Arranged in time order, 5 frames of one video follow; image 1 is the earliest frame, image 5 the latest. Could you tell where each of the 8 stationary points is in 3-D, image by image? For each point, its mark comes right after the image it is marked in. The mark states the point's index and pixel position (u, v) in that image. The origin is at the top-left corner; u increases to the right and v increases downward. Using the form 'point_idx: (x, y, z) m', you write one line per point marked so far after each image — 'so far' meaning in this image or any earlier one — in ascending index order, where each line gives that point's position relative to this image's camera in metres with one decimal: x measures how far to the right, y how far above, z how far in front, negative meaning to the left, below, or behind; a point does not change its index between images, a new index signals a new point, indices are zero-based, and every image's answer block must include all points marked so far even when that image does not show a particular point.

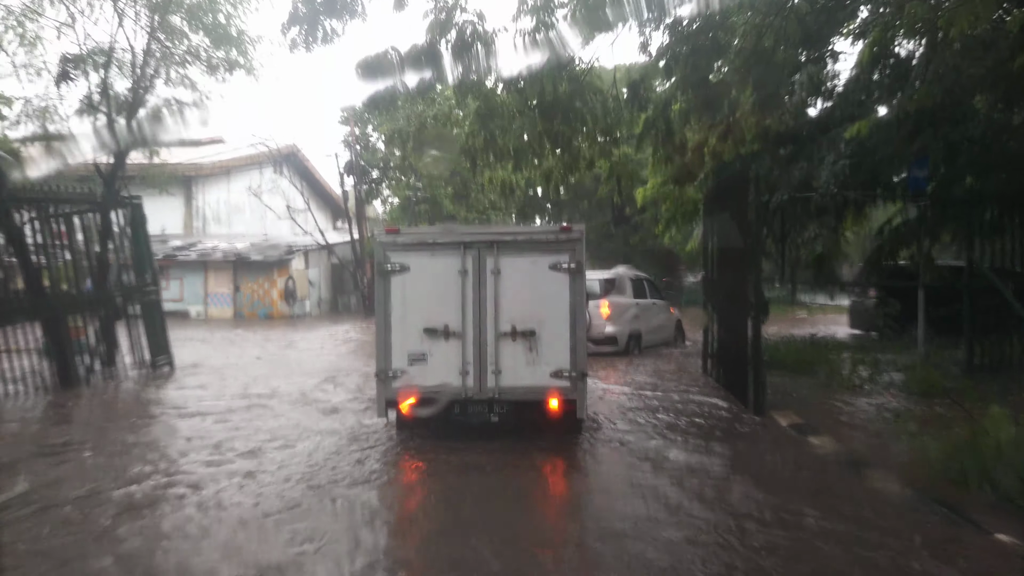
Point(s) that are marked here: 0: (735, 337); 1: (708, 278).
0: (+2.6, -0.6, +8.8) m
1: (+2.7, +0.1, +10.4) m
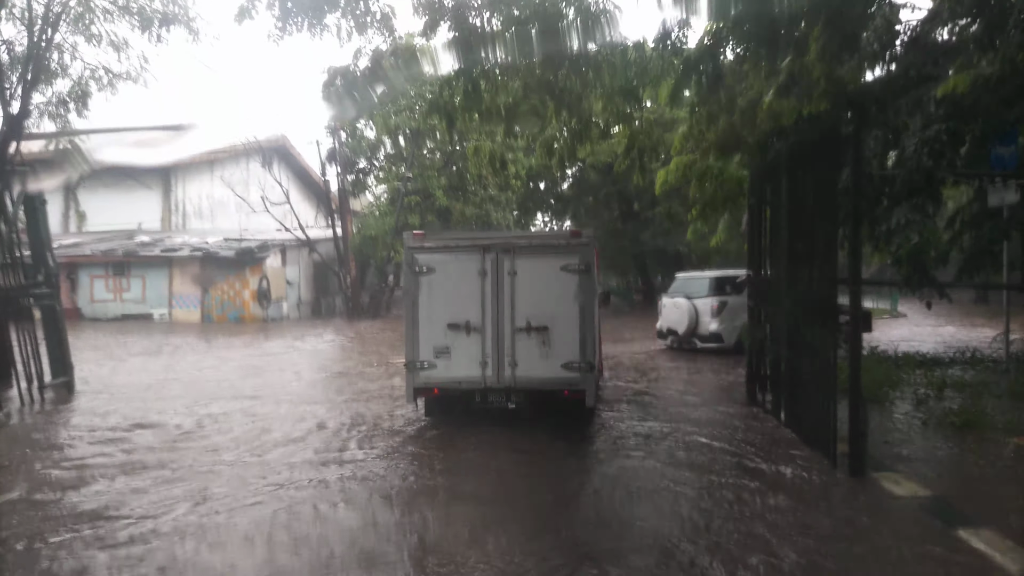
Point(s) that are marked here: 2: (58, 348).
0: (+2.5, -0.6, +6.6) m
1: (+2.6, +0.1, +8.2) m
2: (-6.0, -0.8, +10.3) m
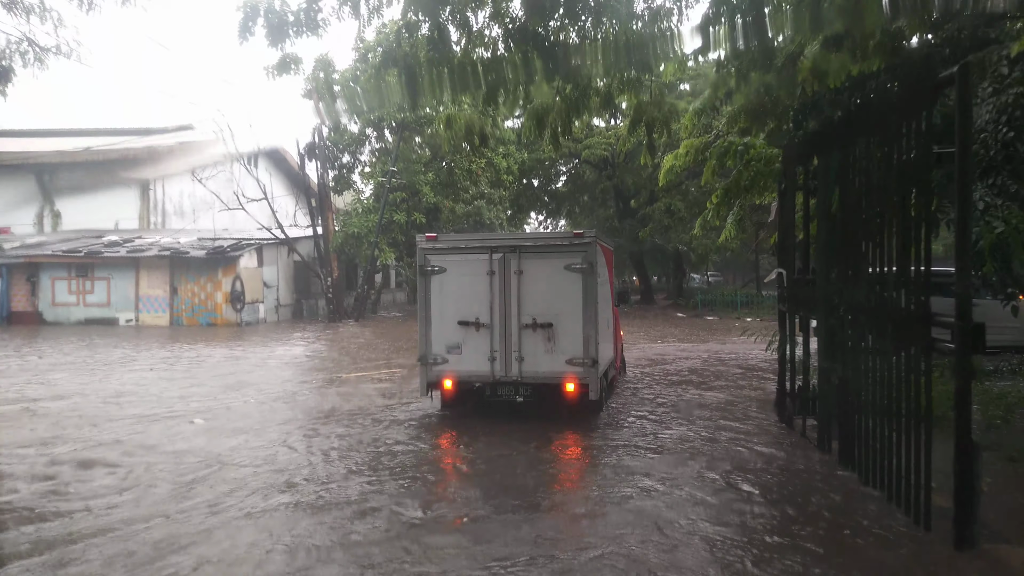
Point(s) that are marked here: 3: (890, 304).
0: (+2.4, -0.6, +5.2) m
1: (+2.5, +0.1, +6.8) m
2: (-6.1, -0.8, +8.9) m
3: (+2.4, -0.1, +4.9) m
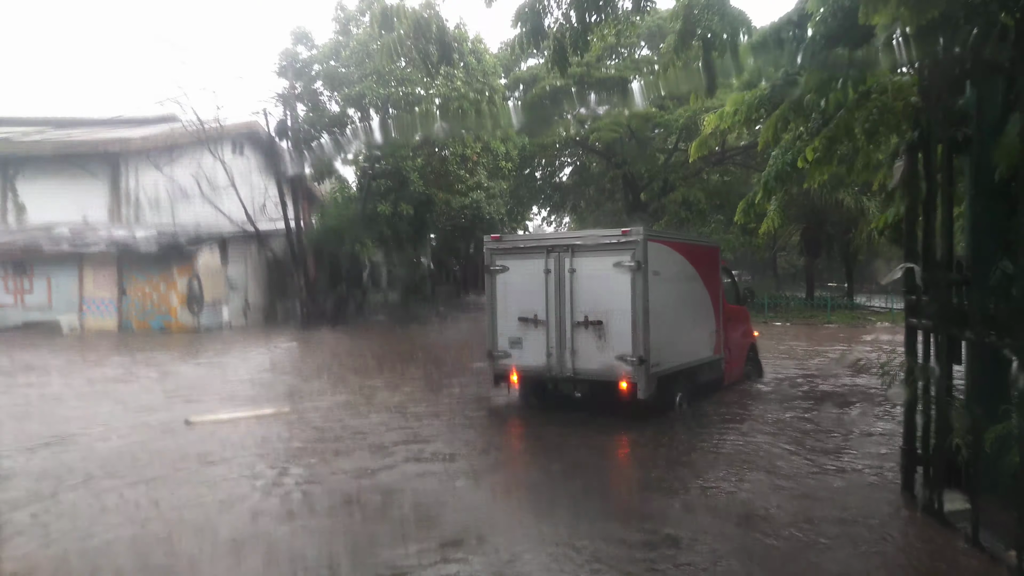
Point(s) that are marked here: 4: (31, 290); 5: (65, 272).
0: (+2.3, -0.6, +2.8) m
1: (+2.4, +0.1, +4.4) m
2: (-6.2, -0.8, +6.5) m
3: (+2.3, -0.1, +2.4) m
4: (-11.8, 0.0, +19.0) m
5: (-10.8, +0.4, +18.9) m
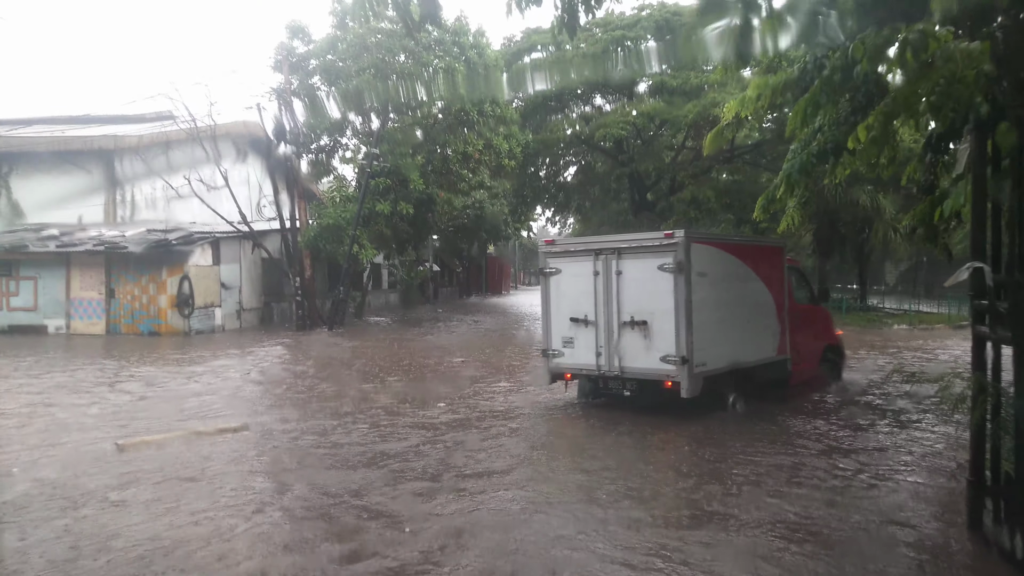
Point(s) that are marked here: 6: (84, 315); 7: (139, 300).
0: (+2.3, -0.6, +2.1) m
1: (+2.4, 0.0, +3.7) m
2: (-6.2, -0.9, +5.9) m
3: (+2.2, -0.1, +1.8) m
4: (-11.7, -0.1, +18.4) m
5: (-10.8, +0.3, +18.3) m
6: (-10.0, -0.6, +18.5) m
7: (-8.6, -0.3, +18.3) m
